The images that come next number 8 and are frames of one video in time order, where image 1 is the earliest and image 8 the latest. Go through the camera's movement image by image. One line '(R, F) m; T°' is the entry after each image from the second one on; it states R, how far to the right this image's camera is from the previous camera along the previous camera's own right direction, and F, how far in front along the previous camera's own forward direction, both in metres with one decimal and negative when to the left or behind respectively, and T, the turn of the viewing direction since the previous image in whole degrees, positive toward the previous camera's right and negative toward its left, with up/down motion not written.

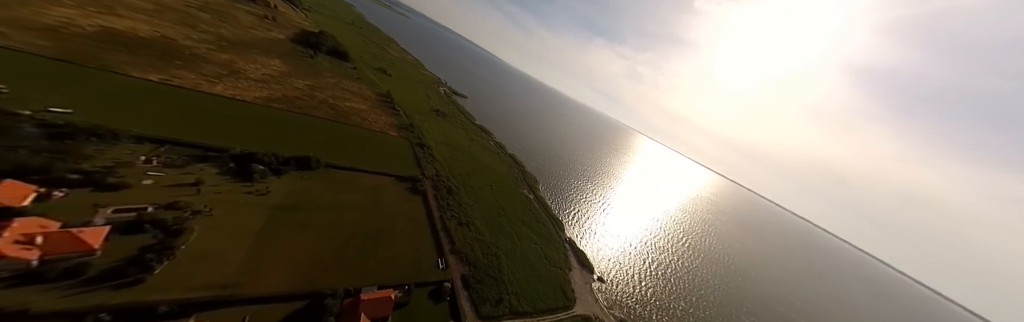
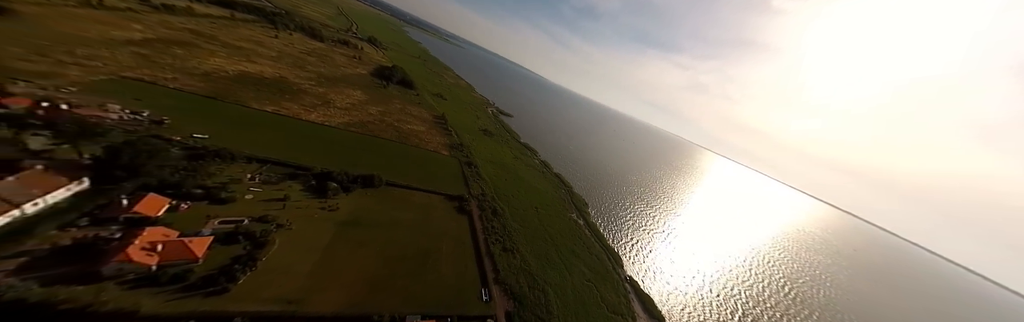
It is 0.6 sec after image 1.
(-1.0, +2.0) m; -11°
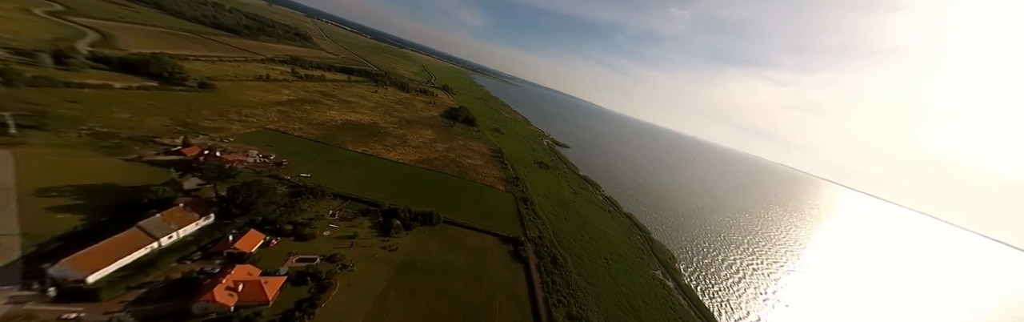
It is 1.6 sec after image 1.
(-1.1, +2.9) m; -14°
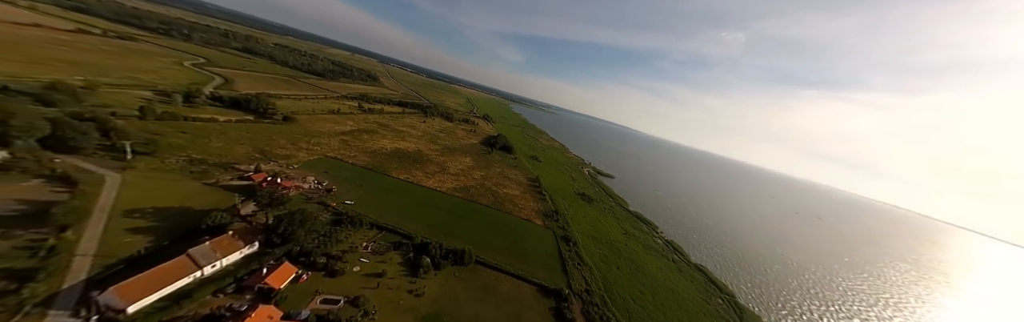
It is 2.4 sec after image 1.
(-0.8, +2.4) m; -9°
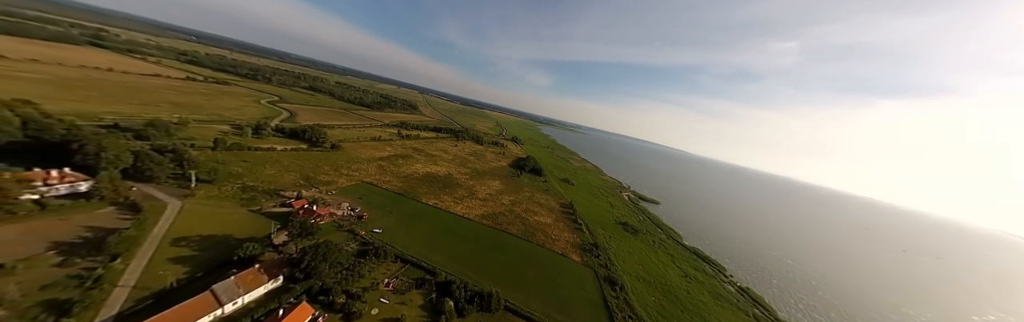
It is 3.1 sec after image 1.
(-0.5, +2.1) m; -7°
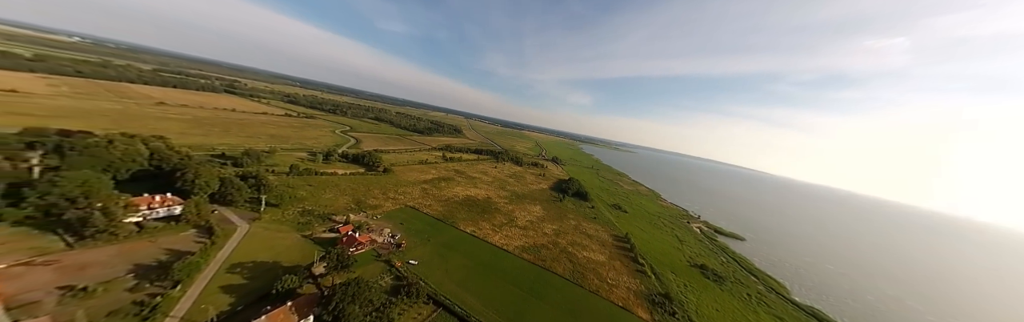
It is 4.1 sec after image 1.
(-0.7, +2.5) m; -10°
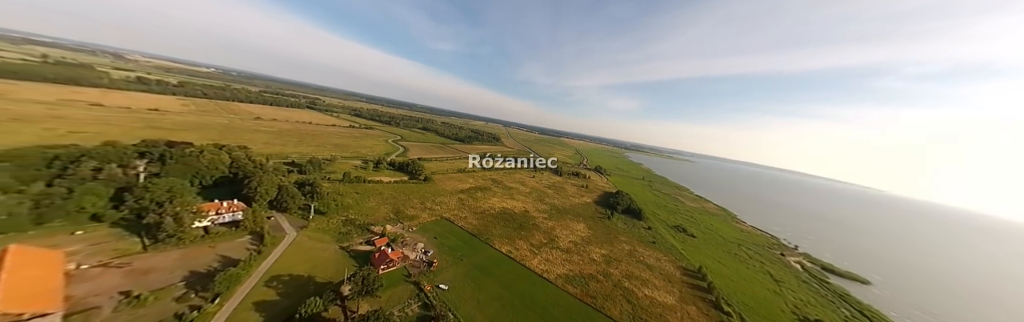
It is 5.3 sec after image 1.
(-0.5, +2.8) m; -10°
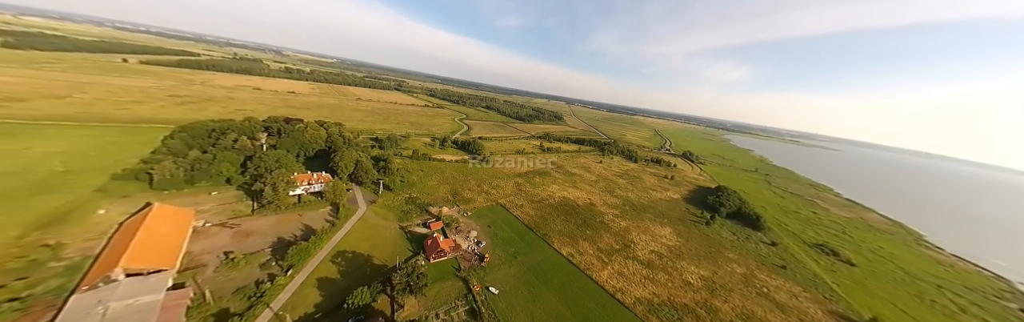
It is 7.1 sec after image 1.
(-0.6, +3.8) m; -16°
